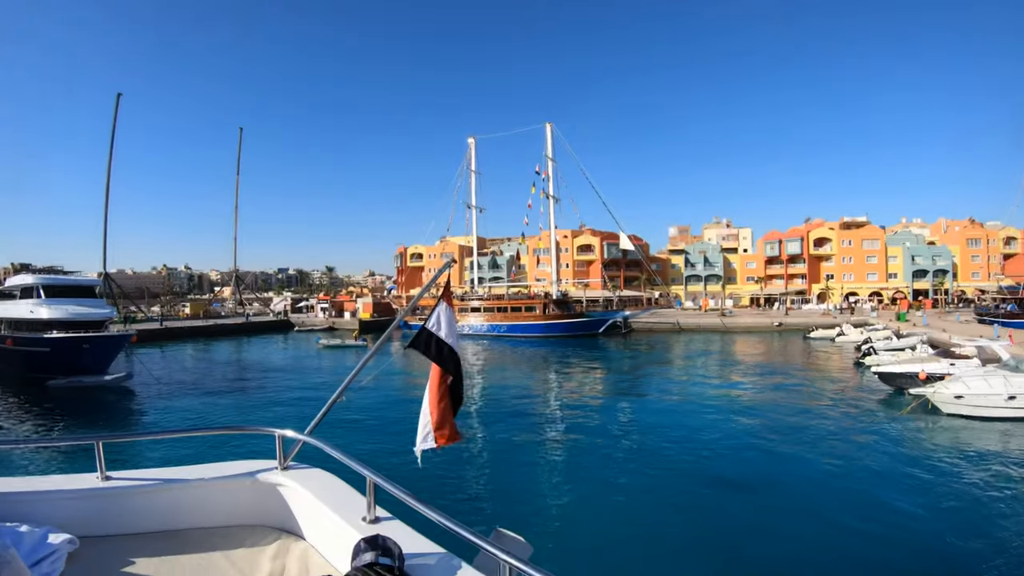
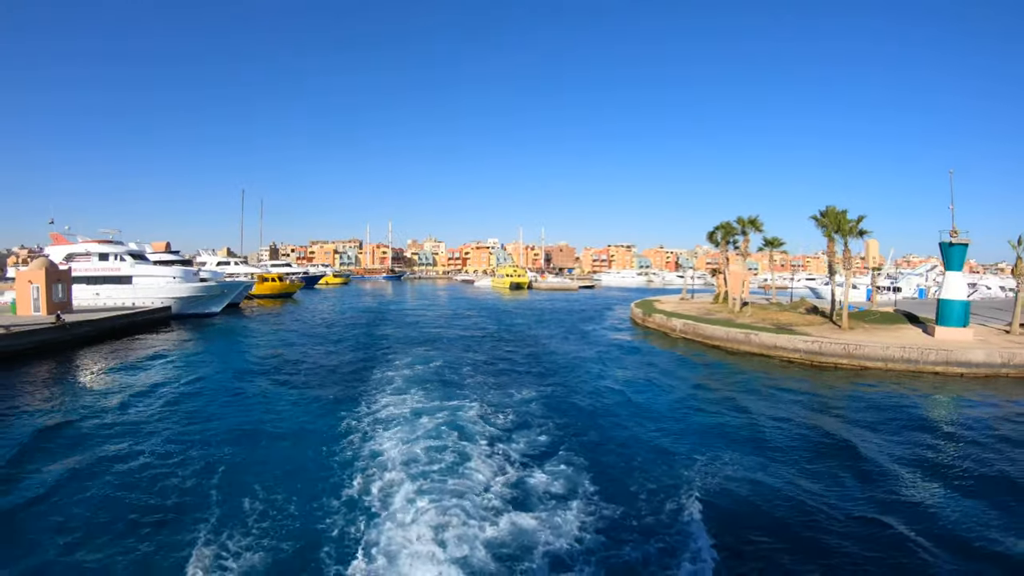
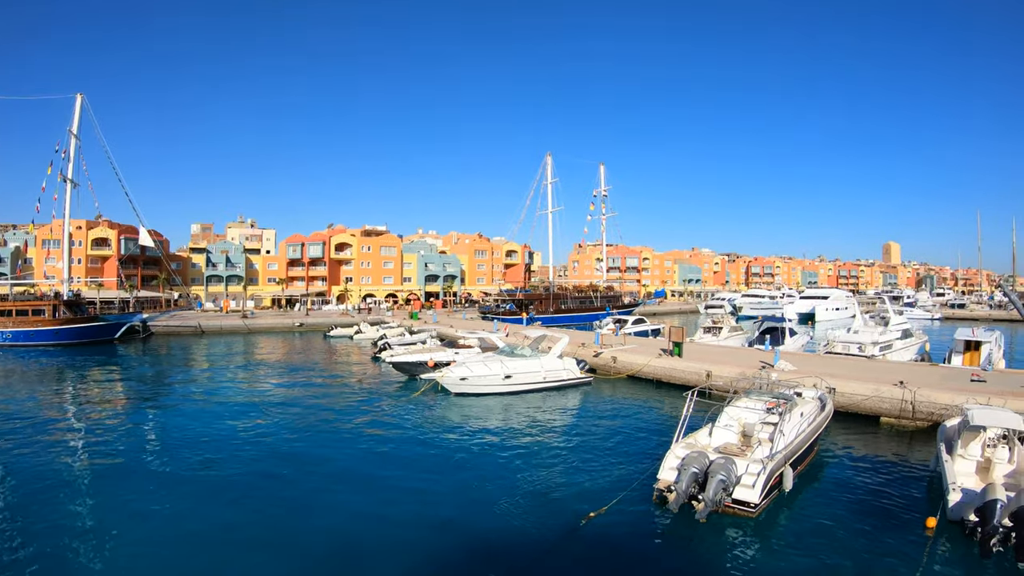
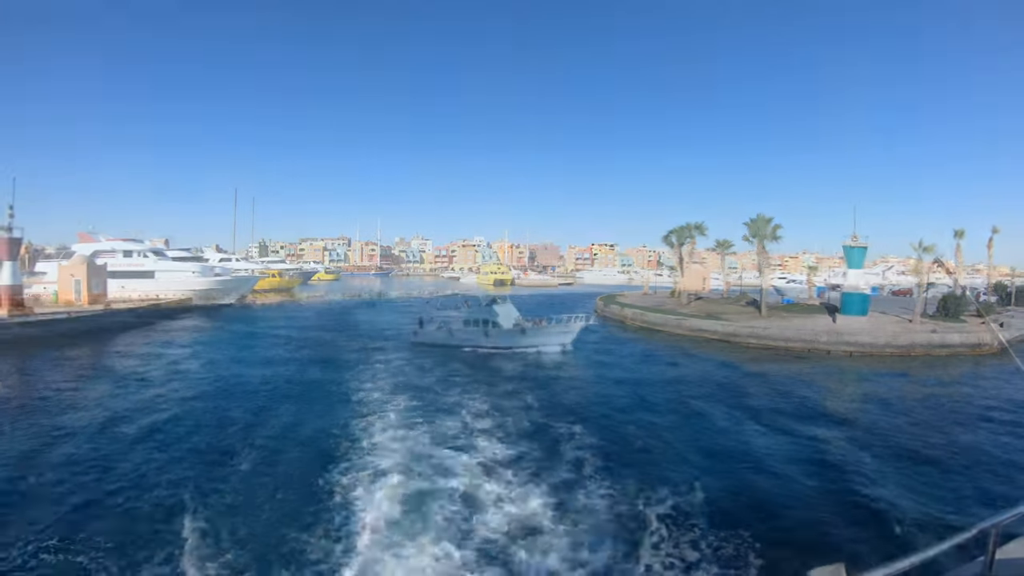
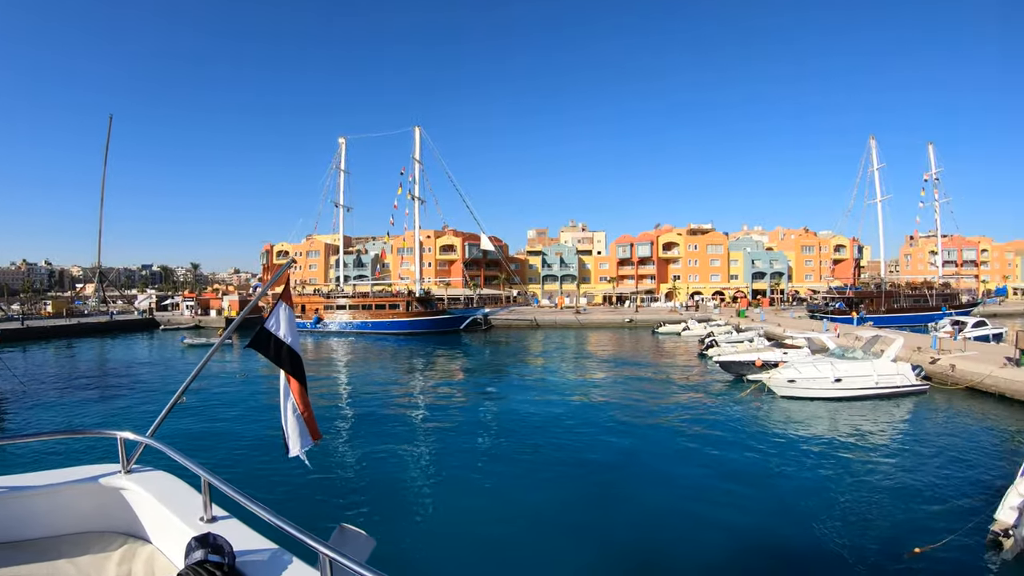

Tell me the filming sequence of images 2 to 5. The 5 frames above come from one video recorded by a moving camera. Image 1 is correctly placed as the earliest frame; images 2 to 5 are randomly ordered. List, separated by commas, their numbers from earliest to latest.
5, 3, 2, 4
